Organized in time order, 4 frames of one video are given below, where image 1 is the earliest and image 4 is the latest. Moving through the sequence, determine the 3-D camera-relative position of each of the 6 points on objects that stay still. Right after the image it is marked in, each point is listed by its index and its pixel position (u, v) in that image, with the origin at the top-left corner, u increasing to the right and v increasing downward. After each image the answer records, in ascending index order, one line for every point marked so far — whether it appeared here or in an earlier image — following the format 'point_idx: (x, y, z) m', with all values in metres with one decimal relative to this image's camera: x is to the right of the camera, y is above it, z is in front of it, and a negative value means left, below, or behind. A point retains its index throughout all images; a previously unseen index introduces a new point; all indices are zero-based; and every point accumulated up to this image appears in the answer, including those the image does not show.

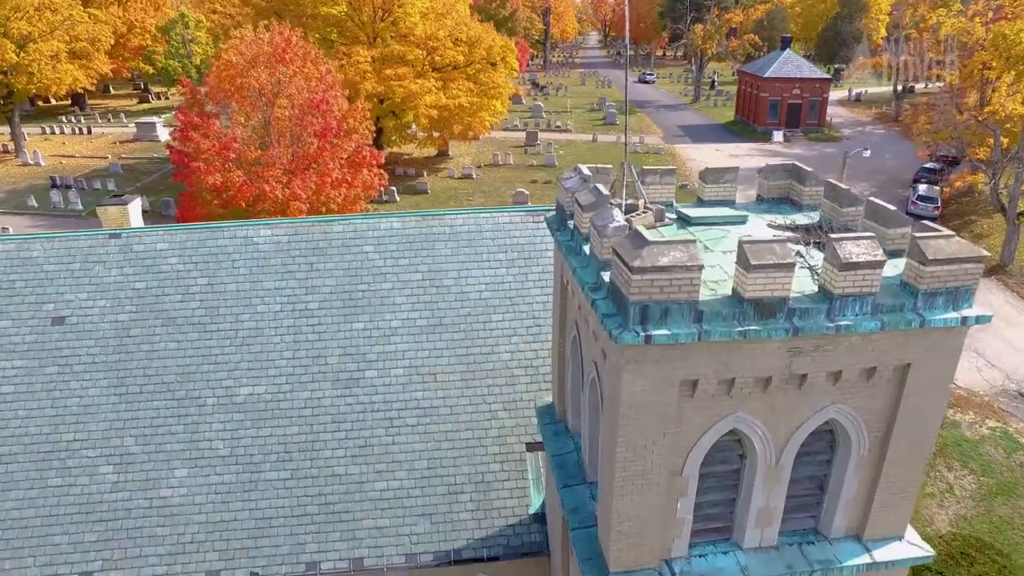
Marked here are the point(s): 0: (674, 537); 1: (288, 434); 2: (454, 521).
0: (+2.2, -3.3, +9.0) m
1: (-4.6, -2.9, +13.8) m
2: (-1.2, -4.6, +13.3) m
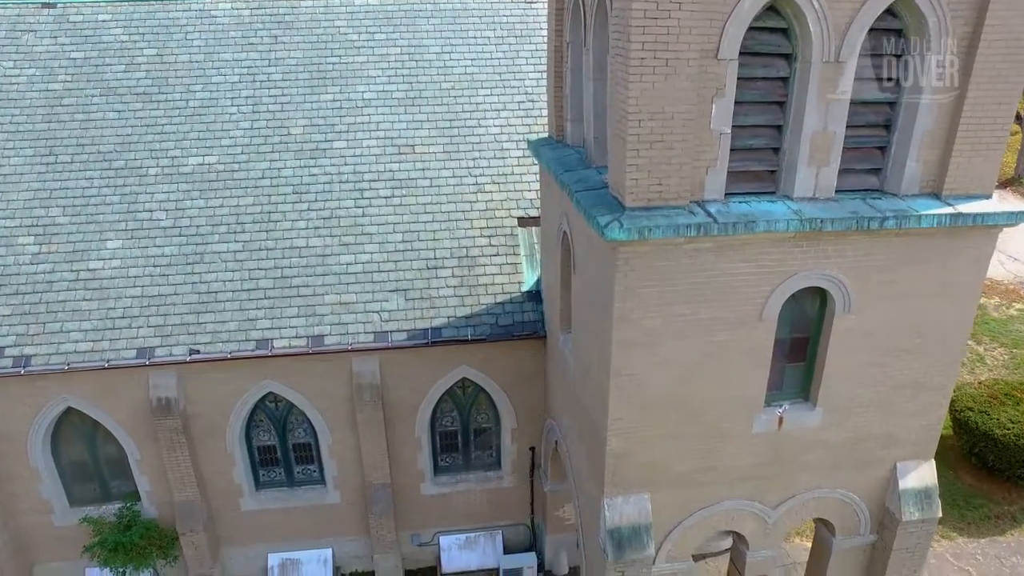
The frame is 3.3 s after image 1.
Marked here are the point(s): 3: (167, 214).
0: (+2.0, +1.3, +7.1) m
1: (-4.8, +1.5, +11.9) m
2: (-1.3, -0.2, +11.4) m
3: (-6.0, +1.3, +11.8) m
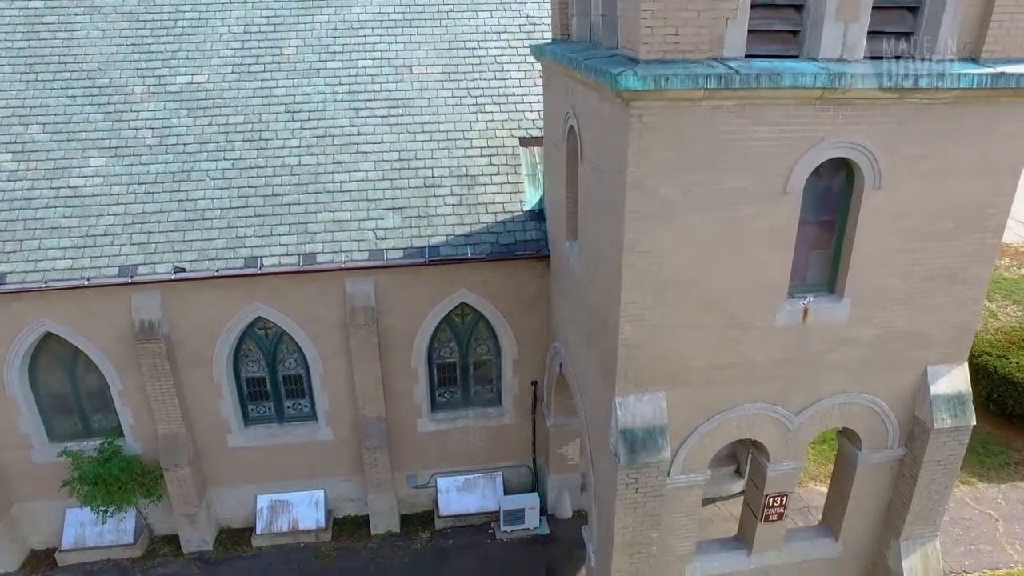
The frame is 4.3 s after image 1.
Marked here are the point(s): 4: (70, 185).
0: (+2.1, +2.6, +6.5) m
1: (-4.7, +2.8, +11.3) m
2: (-1.3, +1.2, +10.8) m
3: (-6.0, +2.6, +11.2) m
4: (-7.0, +1.7, +10.7) m
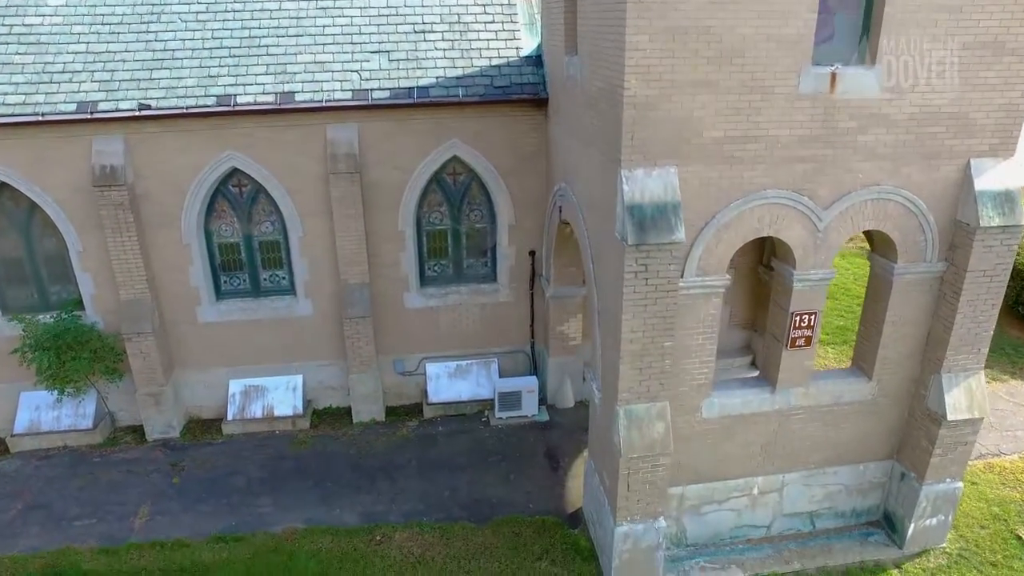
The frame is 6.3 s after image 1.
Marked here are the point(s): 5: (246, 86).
0: (+2.0, +5.1, +5.8) m
1: (-4.8, +5.0, +10.6) m
2: (-1.4, +3.4, +10.0) m
3: (-6.0, +4.8, +10.5) m
4: (-7.1, +3.9, +9.9) m
5: (-3.8, +2.9, +9.7) m
